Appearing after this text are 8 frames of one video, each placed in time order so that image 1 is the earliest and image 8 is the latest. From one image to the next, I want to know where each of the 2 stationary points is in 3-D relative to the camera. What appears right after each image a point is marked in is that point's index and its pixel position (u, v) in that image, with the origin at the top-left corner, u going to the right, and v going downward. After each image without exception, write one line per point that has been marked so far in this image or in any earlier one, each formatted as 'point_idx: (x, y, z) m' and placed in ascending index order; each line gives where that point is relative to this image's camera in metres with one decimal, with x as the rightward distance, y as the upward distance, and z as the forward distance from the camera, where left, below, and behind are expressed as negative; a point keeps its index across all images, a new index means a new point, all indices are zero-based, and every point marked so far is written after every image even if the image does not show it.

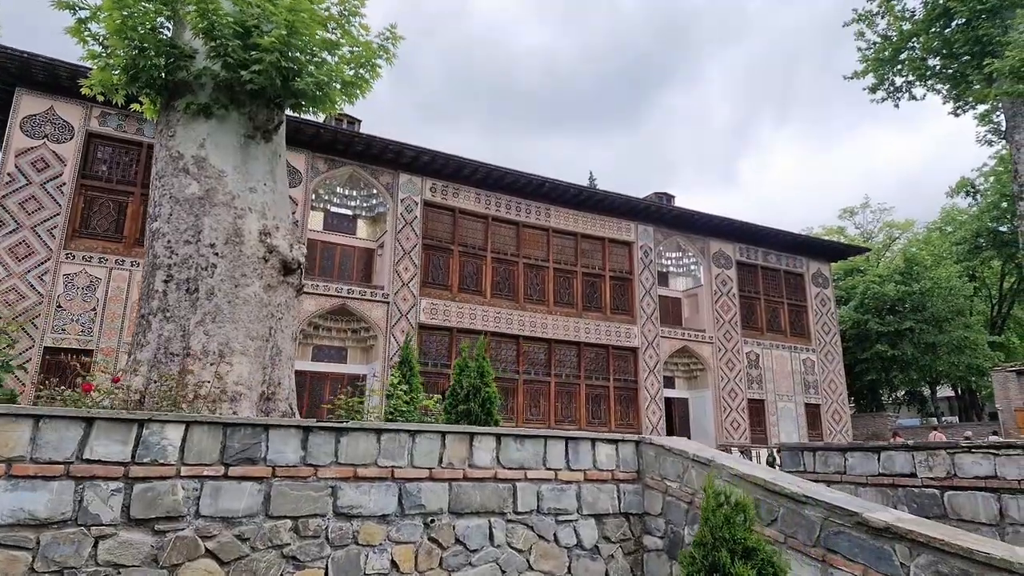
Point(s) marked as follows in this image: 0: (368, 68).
0: (-1.4, +2.2, +6.5) m
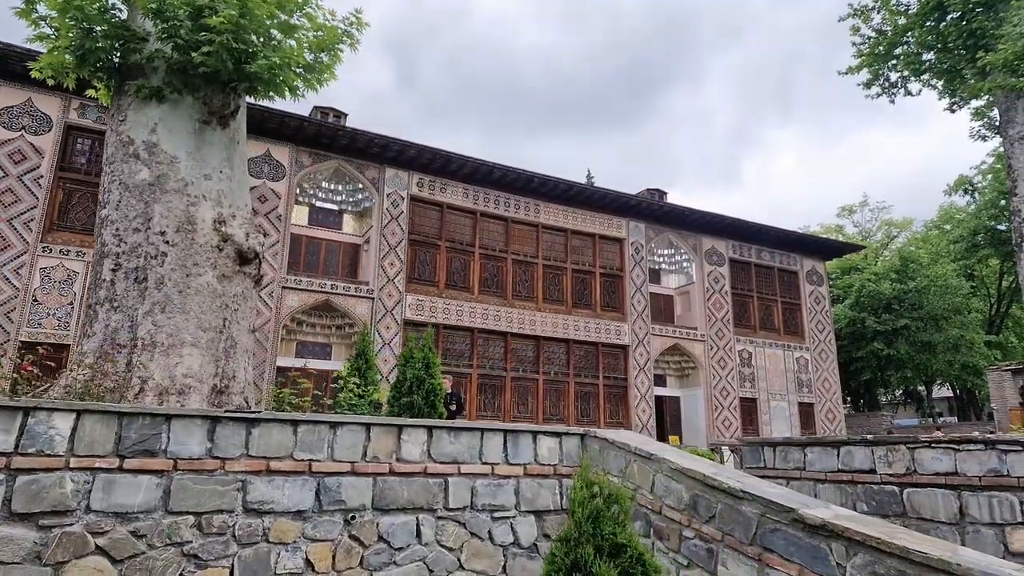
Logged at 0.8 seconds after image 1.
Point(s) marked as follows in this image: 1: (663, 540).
0: (-1.8, +2.2, +6.3) m
1: (+0.7, -1.2, +3.1) m
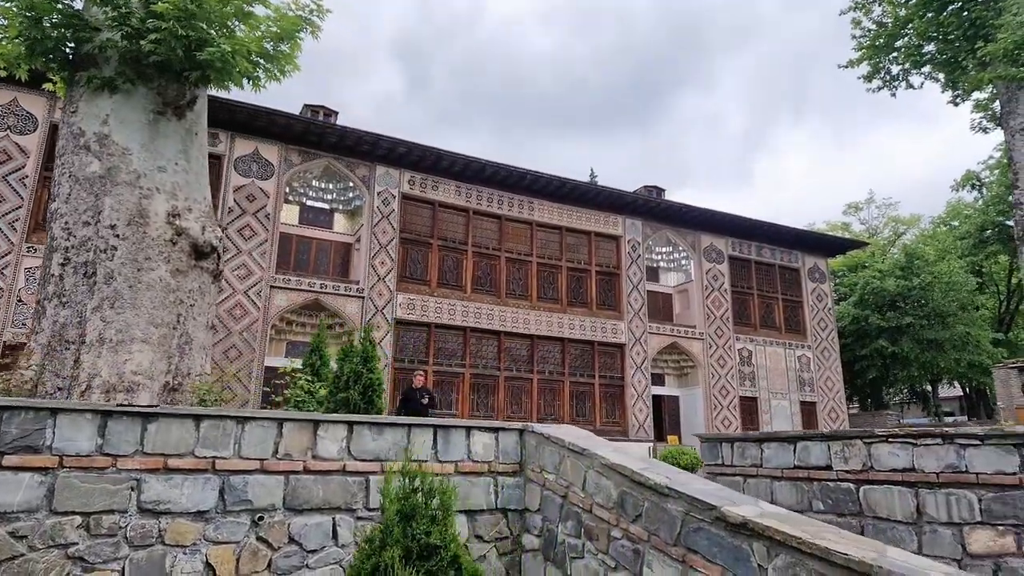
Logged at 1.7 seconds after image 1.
0: (-2.1, +2.3, +6.2) m
1: (+0.3, -1.1, +3.0) m
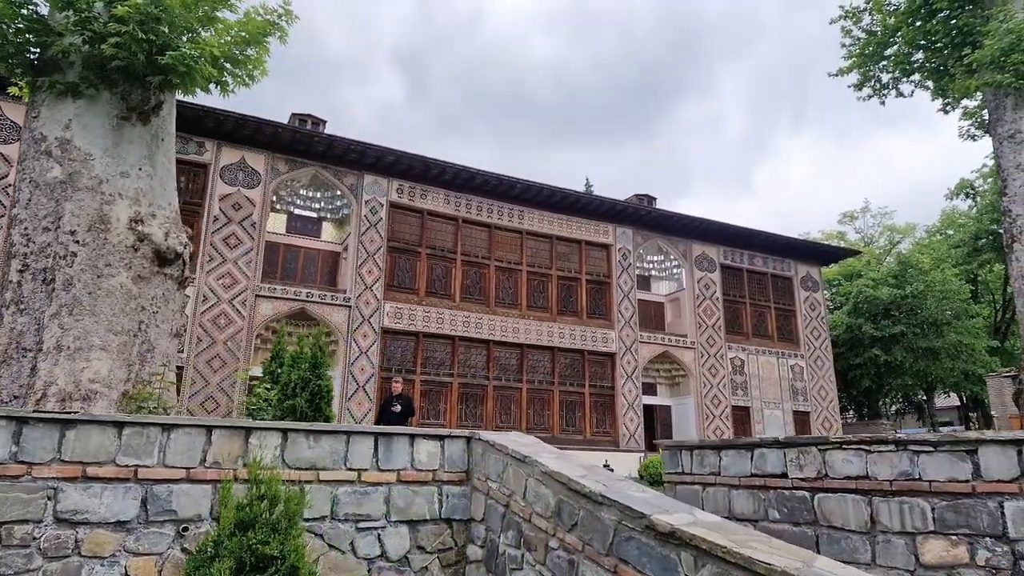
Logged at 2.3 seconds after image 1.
0: (-2.4, +2.2, +6.1) m
1: (+0.1, -1.1, +2.9) m
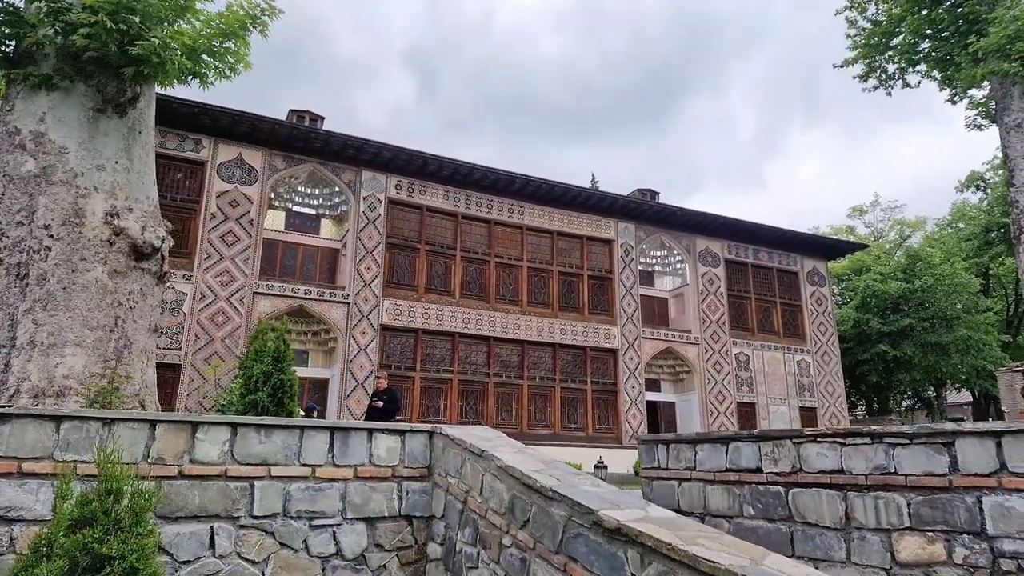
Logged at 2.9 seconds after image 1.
0: (-2.5, +2.3, +6.0) m
1: (-0.1, -1.1, +2.7) m
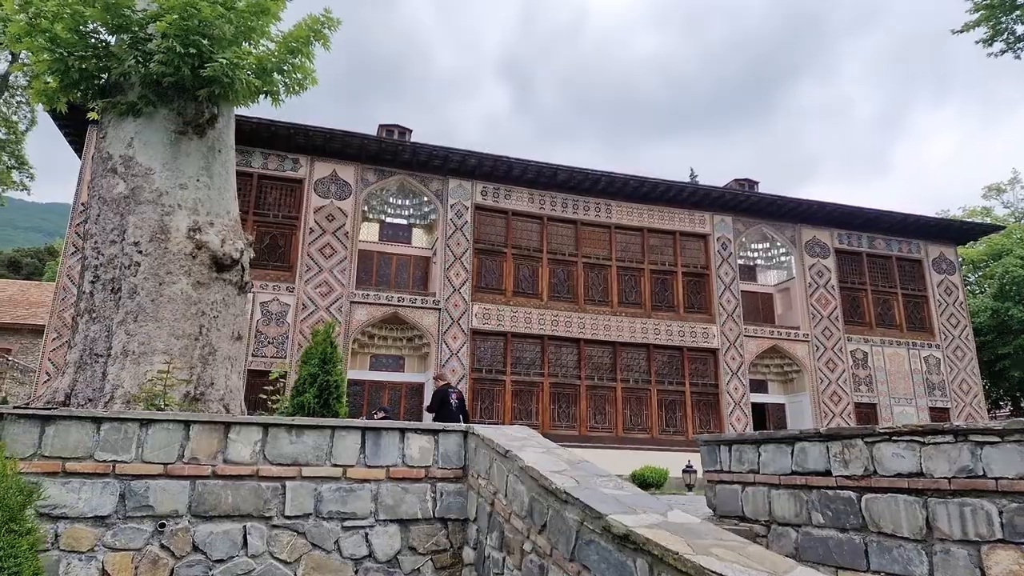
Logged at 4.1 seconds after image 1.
0: (-2.0, +2.2, +6.3) m
1: (0.0, -1.0, +2.6) m
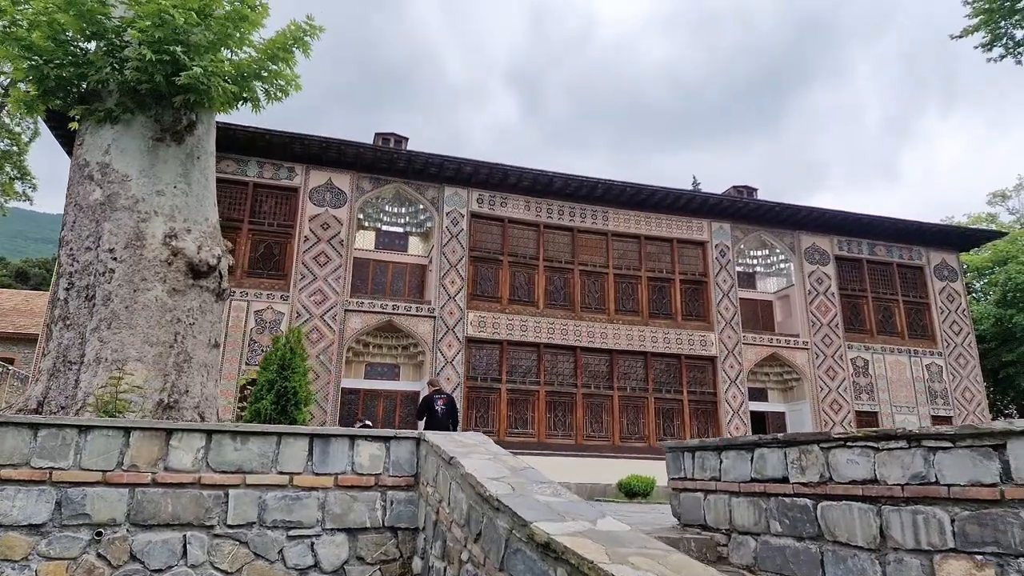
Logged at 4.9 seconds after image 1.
0: (-2.2, +2.1, +6.3) m
1: (-0.2, -1.1, +2.5) m
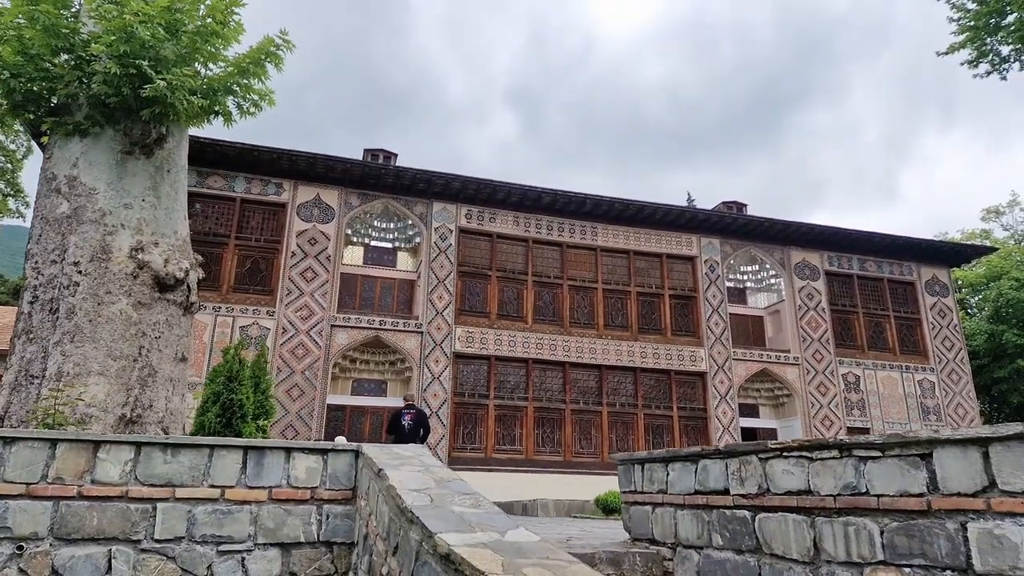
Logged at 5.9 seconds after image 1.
0: (-2.5, +2.0, +6.3) m
1: (-0.5, -1.1, +2.5) m
